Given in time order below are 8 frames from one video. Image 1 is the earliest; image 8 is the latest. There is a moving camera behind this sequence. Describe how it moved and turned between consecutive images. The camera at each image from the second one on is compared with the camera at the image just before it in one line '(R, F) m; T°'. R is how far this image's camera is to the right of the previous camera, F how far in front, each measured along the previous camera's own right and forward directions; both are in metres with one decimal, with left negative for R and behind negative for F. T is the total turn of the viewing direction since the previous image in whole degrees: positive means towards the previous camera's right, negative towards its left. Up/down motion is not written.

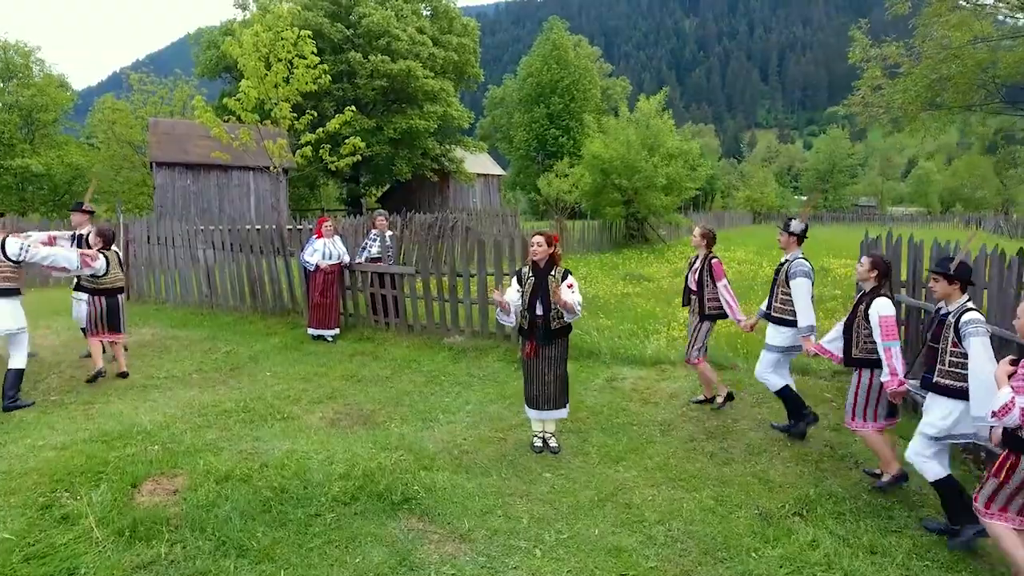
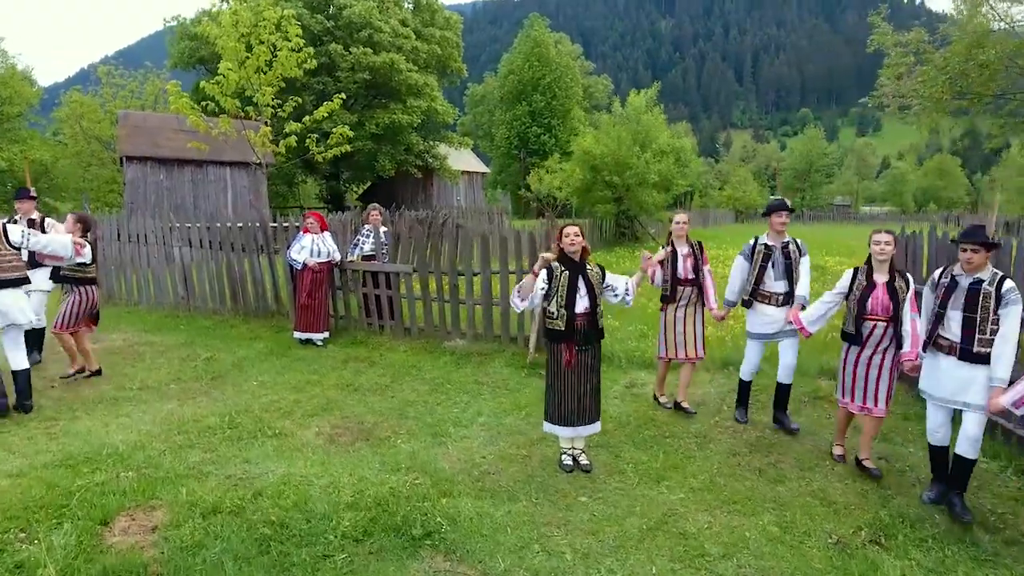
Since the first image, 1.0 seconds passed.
(-0.4, +0.6) m; +2°
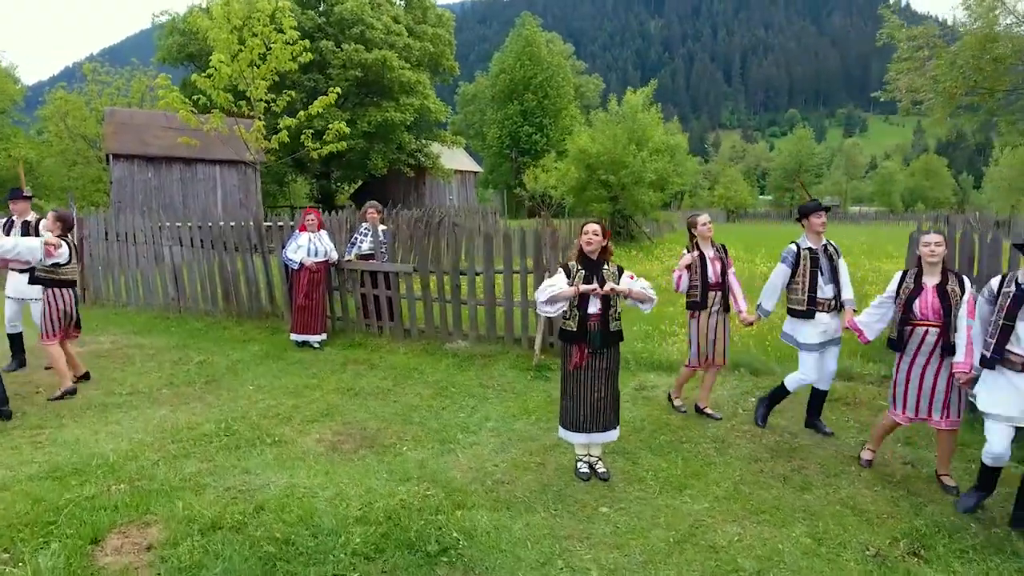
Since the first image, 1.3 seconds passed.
(-0.2, +0.2) m; +1°
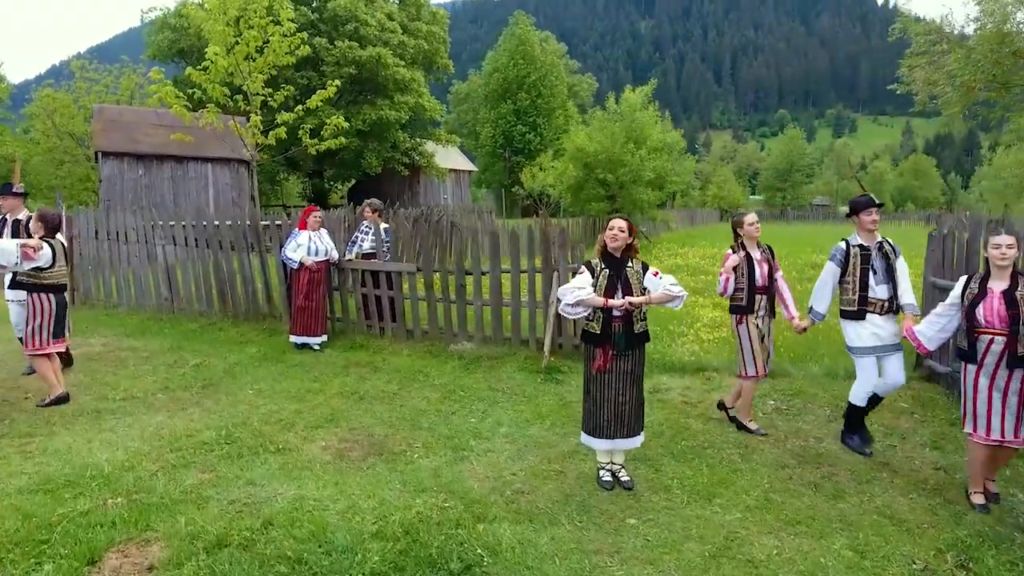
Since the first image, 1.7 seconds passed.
(-0.2, +0.2) m; +1°
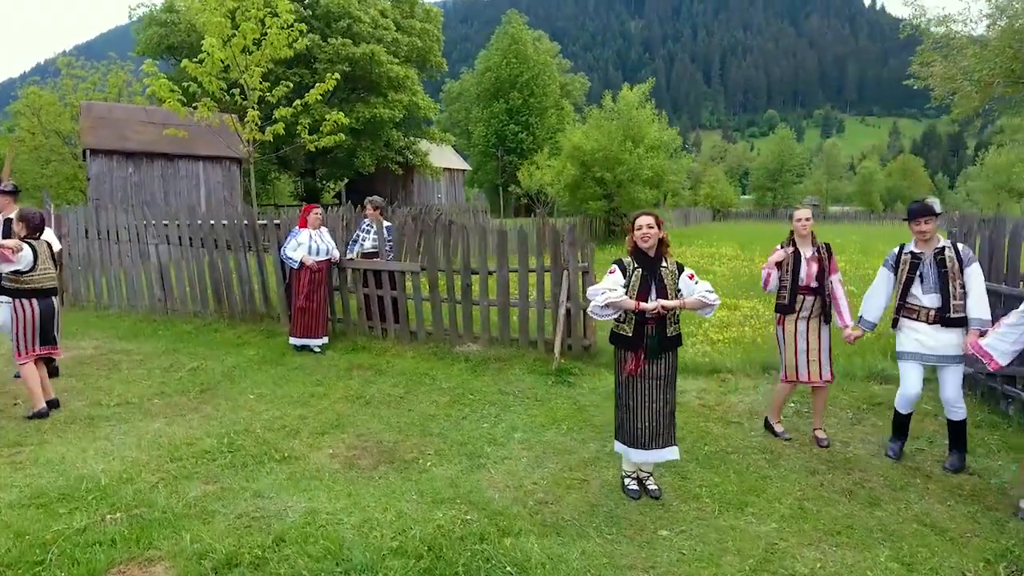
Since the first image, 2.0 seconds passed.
(-0.2, +0.2) m; +1°
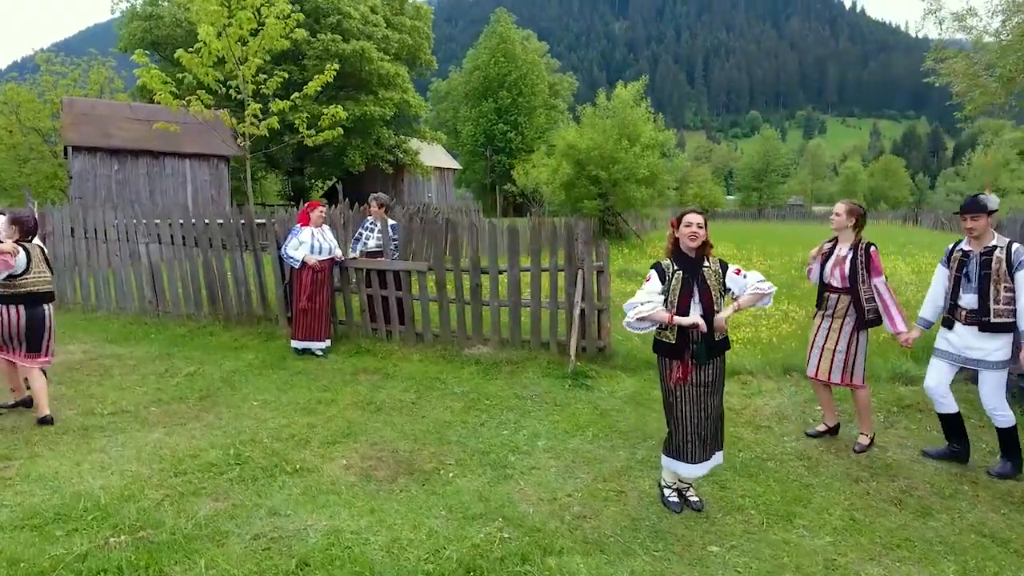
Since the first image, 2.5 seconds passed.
(-0.3, +0.3) m; +1°
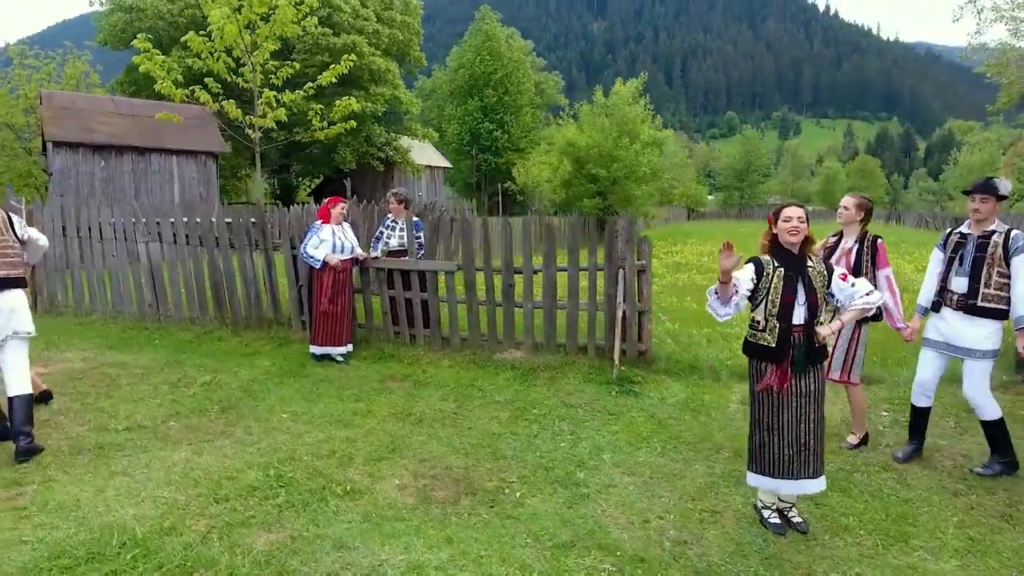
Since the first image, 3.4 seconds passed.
(-0.6, +0.4) m; +2°
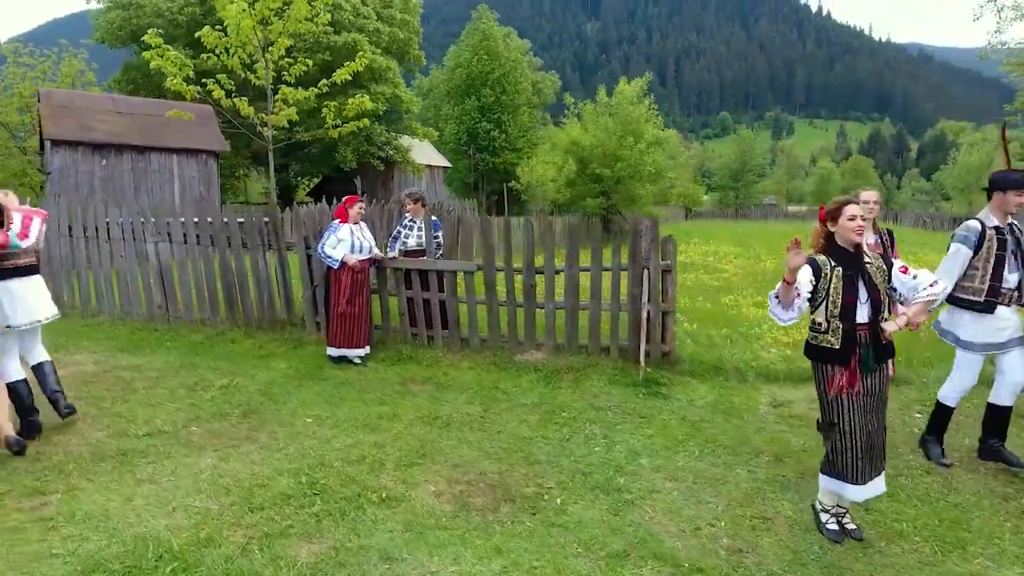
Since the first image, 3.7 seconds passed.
(-0.3, +0.1) m; +1°
